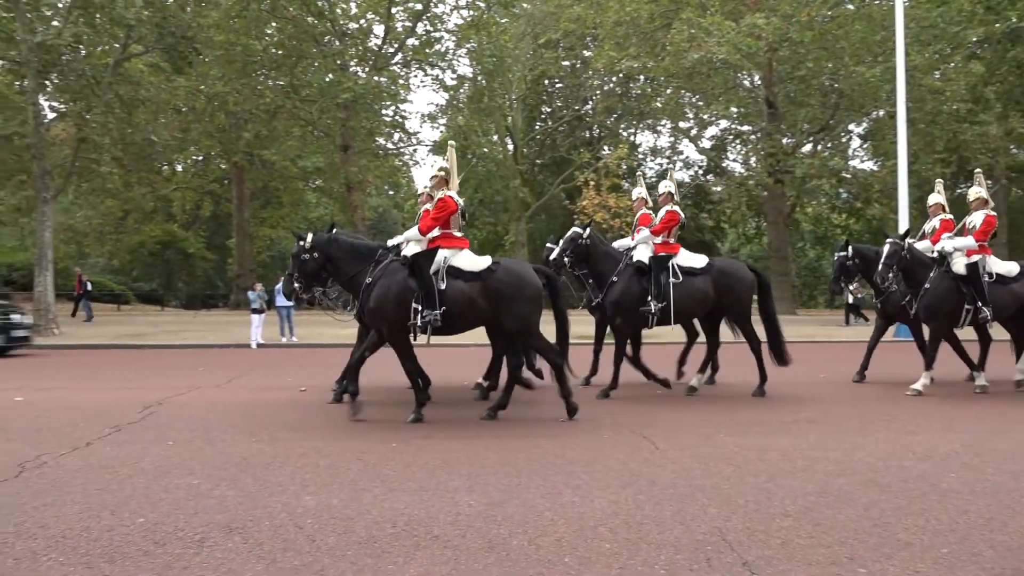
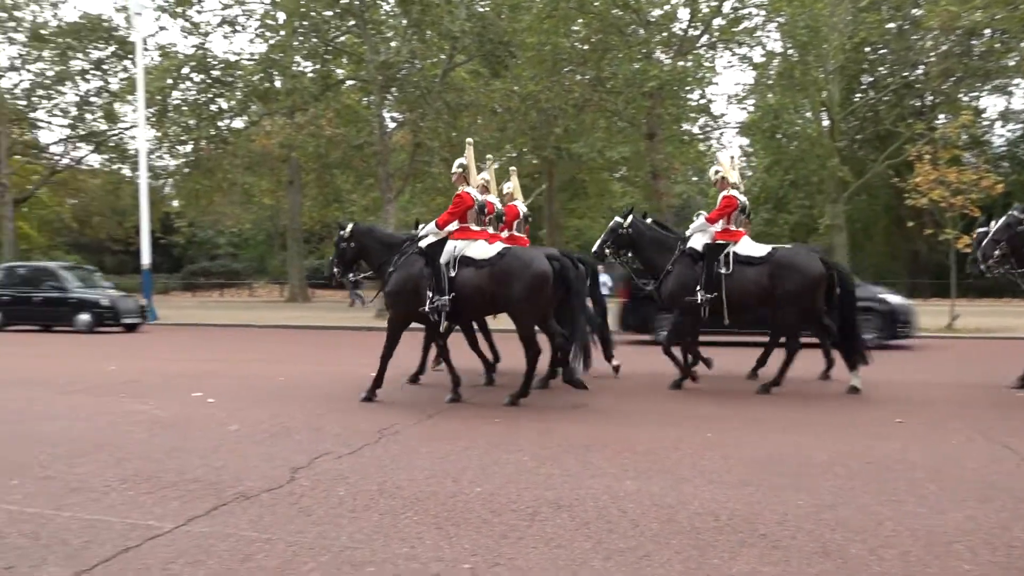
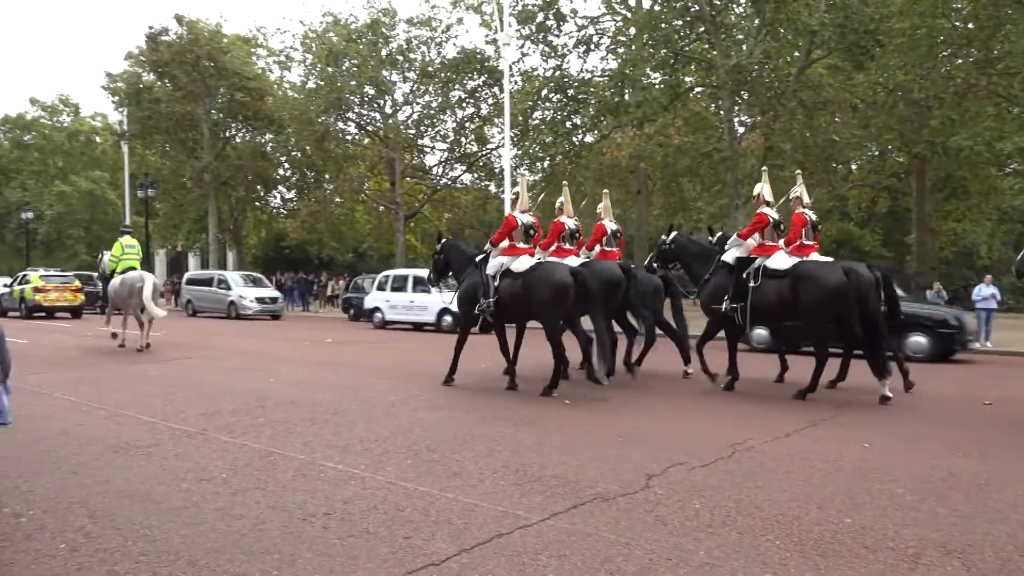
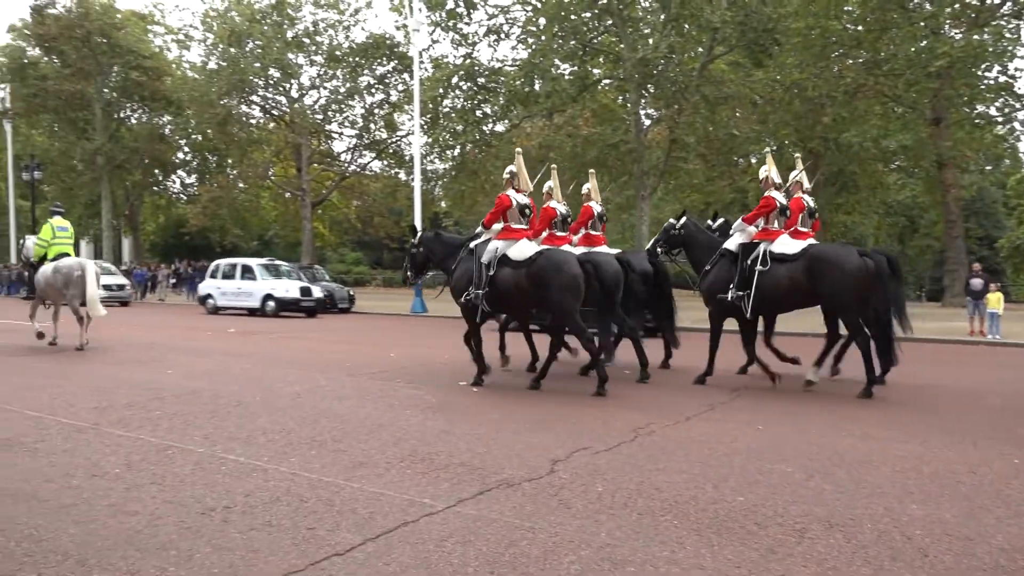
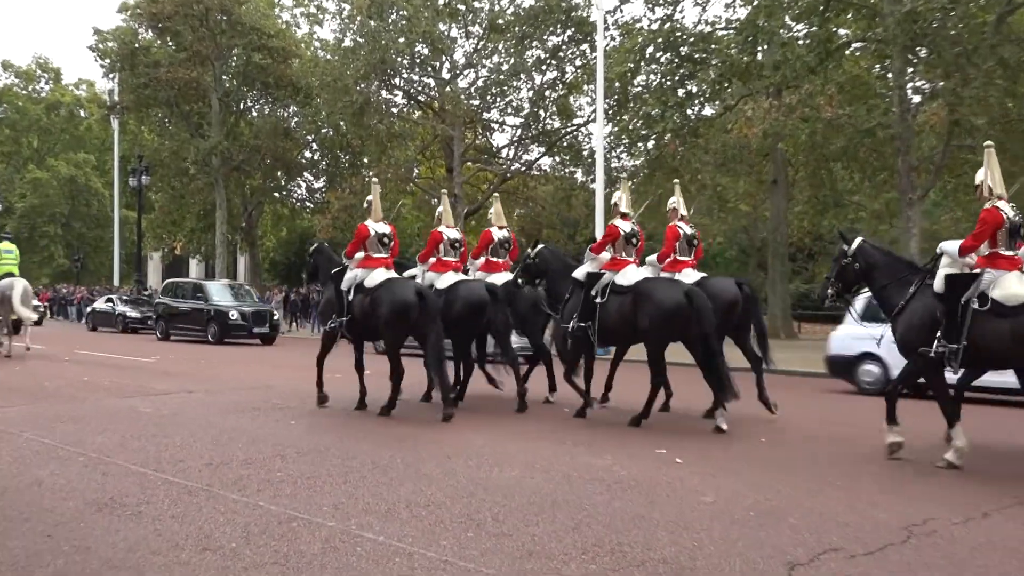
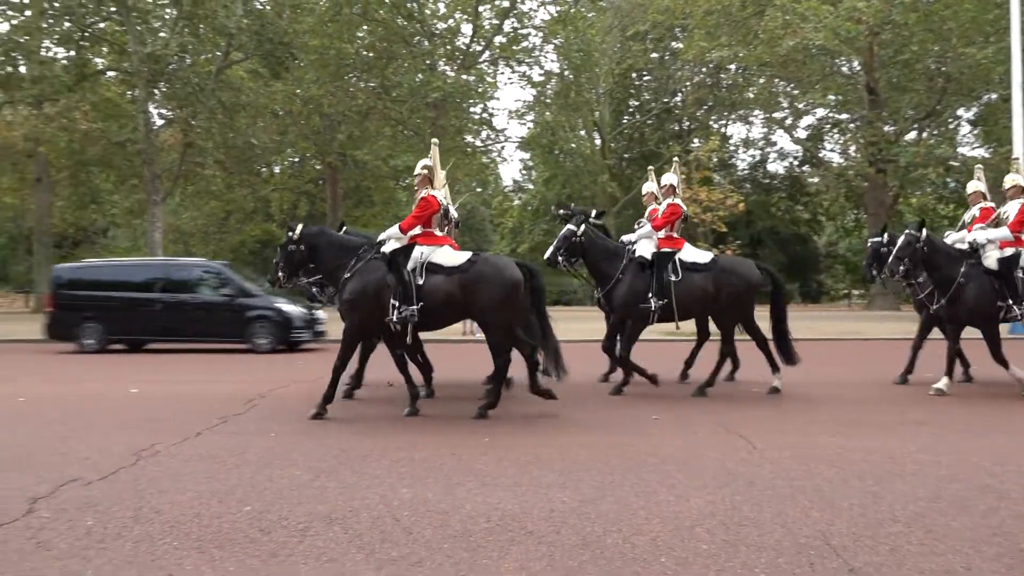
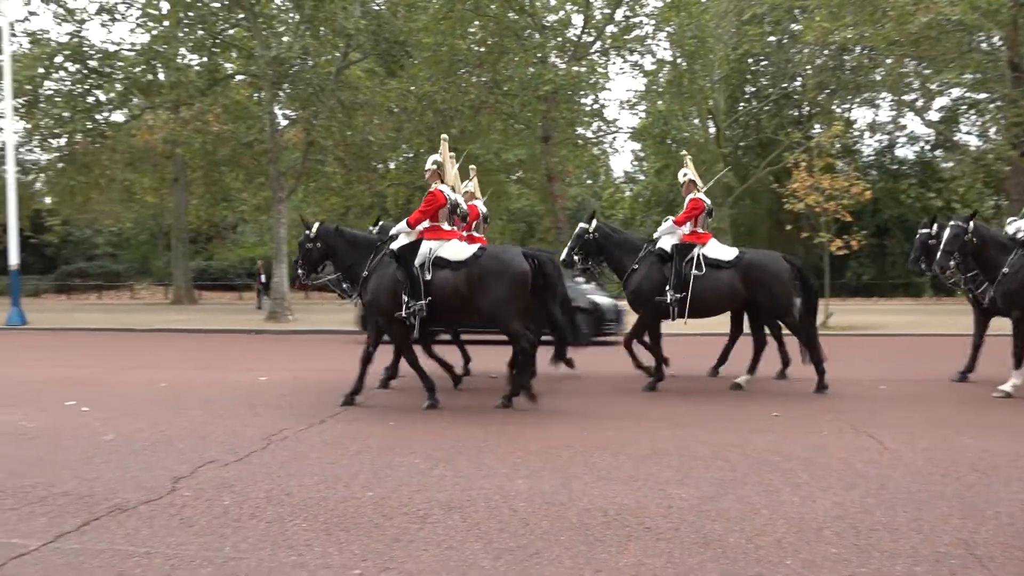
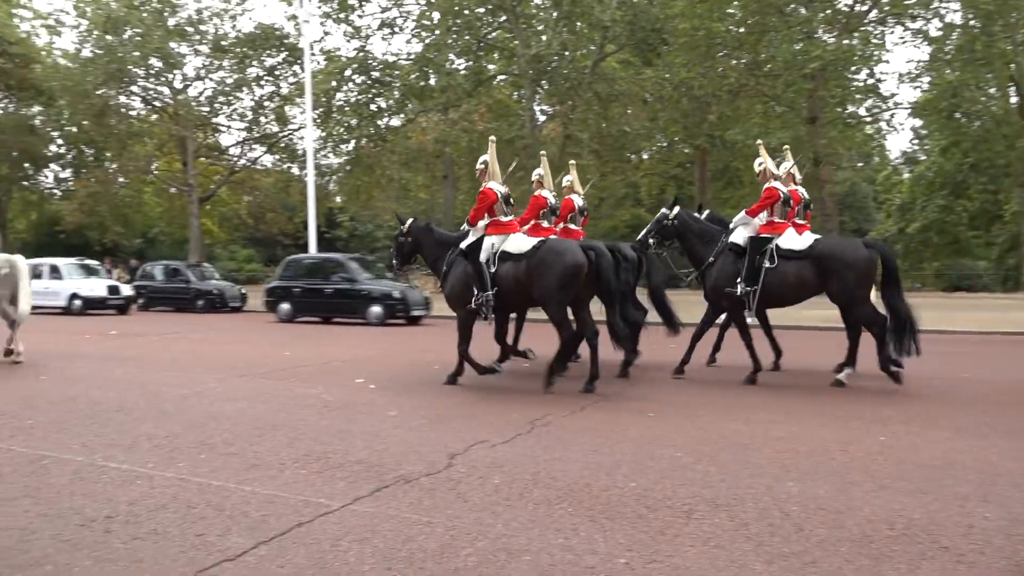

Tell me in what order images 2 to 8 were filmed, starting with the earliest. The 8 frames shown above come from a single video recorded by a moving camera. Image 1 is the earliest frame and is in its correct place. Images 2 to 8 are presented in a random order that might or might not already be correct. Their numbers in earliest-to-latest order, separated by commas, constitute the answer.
6, 7, 2, 8, 4, 3, 5
